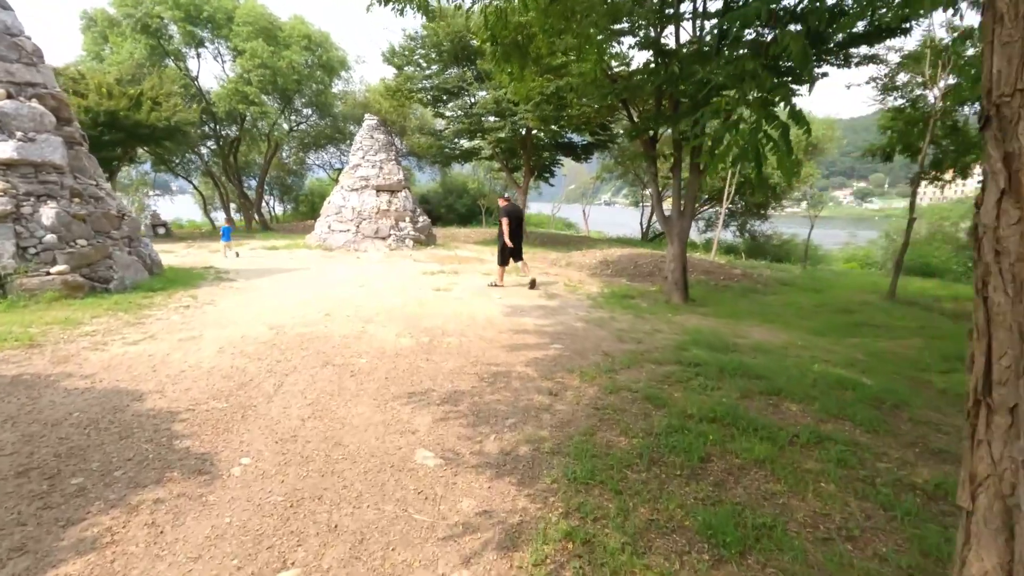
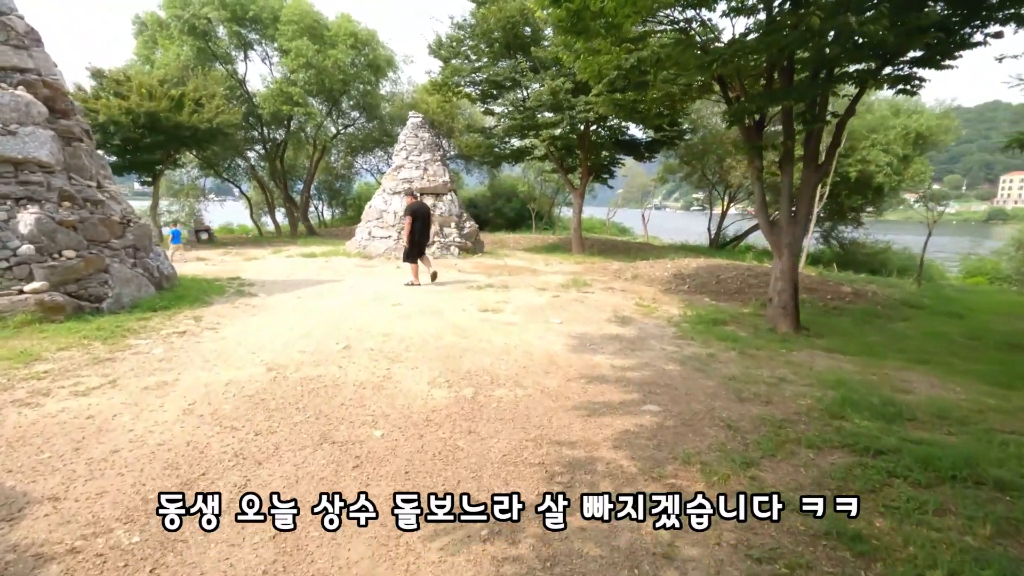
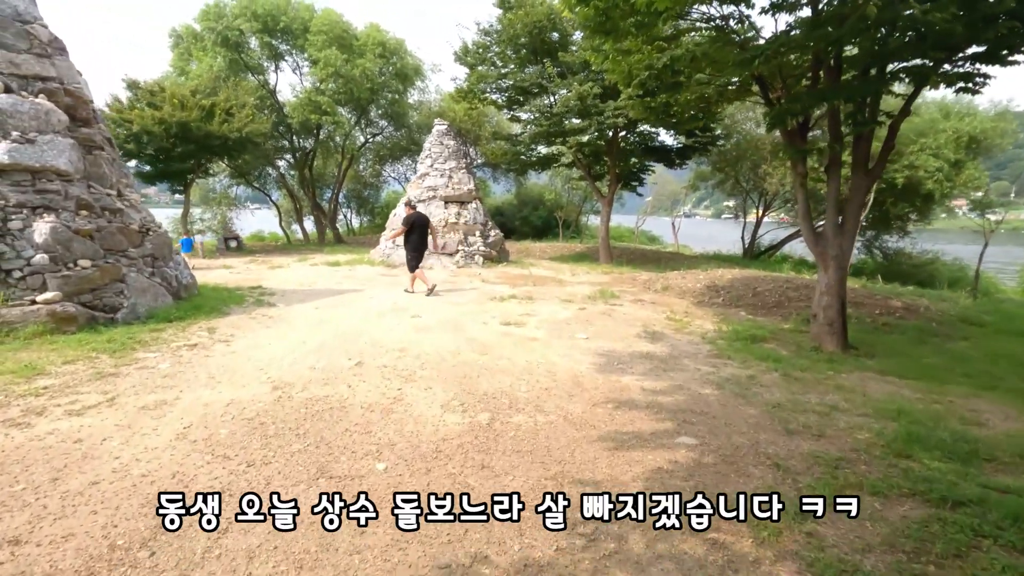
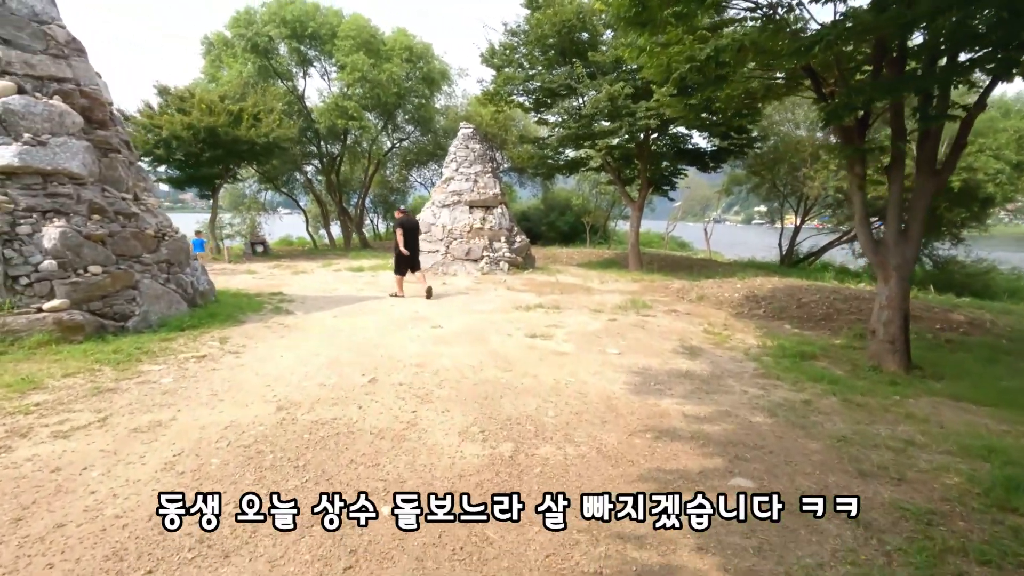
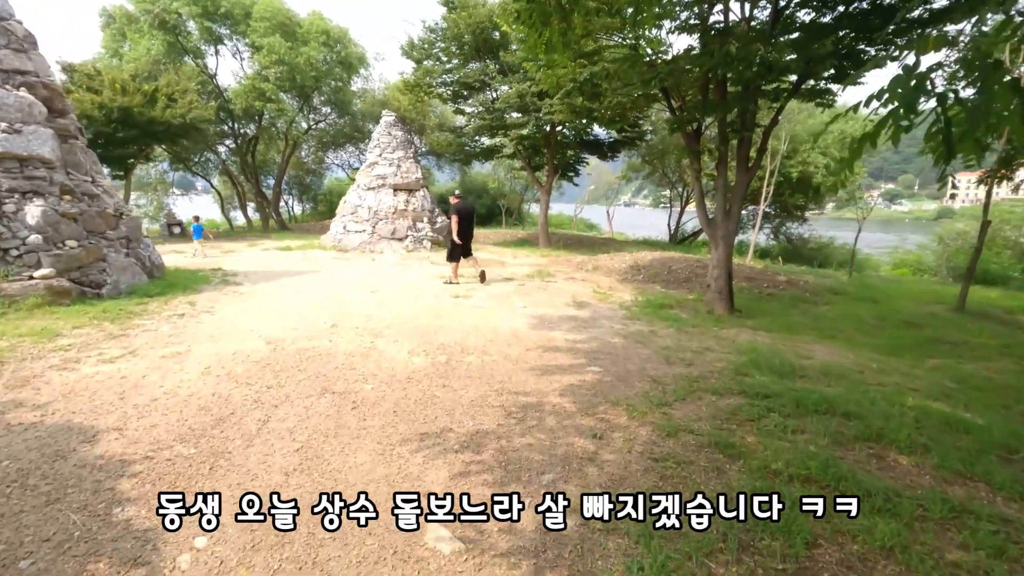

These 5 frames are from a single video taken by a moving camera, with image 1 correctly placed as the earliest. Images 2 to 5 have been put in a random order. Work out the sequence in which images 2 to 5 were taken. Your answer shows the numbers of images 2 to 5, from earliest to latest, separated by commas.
5, 2, 3, 4
